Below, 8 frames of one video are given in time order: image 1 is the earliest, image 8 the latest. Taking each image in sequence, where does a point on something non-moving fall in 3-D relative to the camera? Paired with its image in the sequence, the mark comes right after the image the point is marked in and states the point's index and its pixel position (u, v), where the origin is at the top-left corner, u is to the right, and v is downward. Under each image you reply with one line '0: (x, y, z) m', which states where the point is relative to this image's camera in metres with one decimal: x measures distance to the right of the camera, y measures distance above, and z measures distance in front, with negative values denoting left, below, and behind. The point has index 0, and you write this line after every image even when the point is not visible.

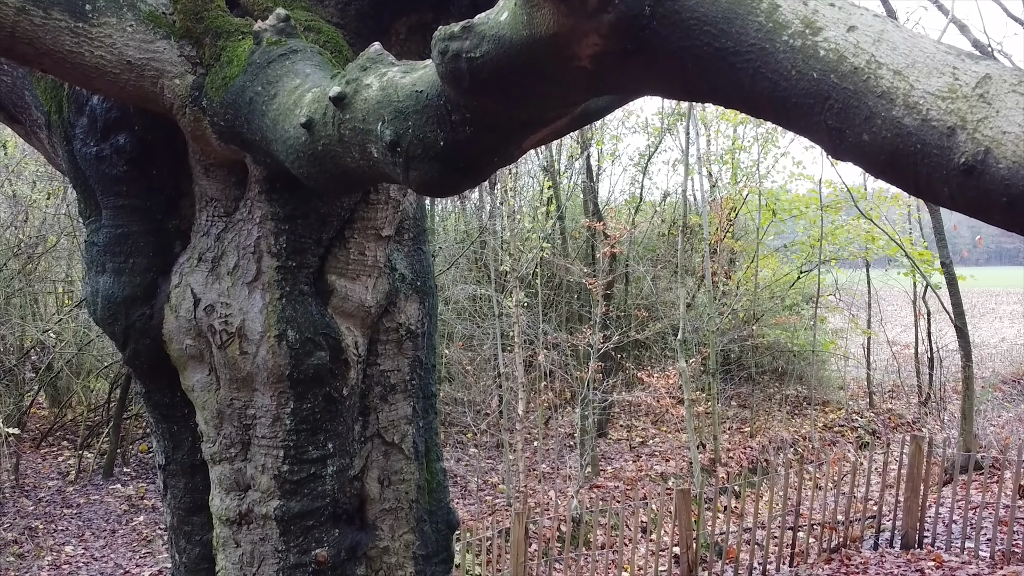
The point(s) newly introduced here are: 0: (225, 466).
0: (-1.0, -0.6, +2.3) m
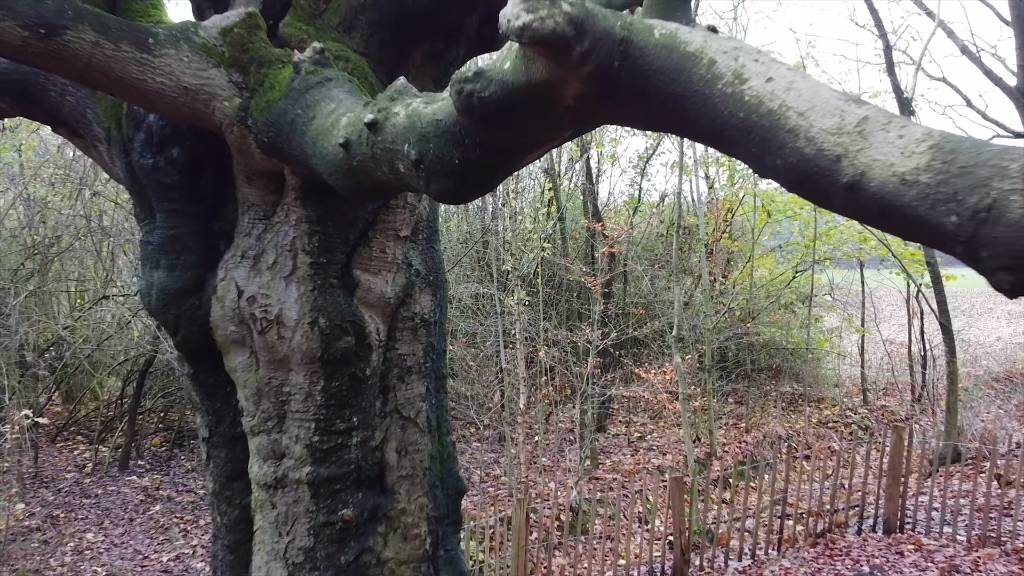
0: (-1.0, -0.6, +2.6) m
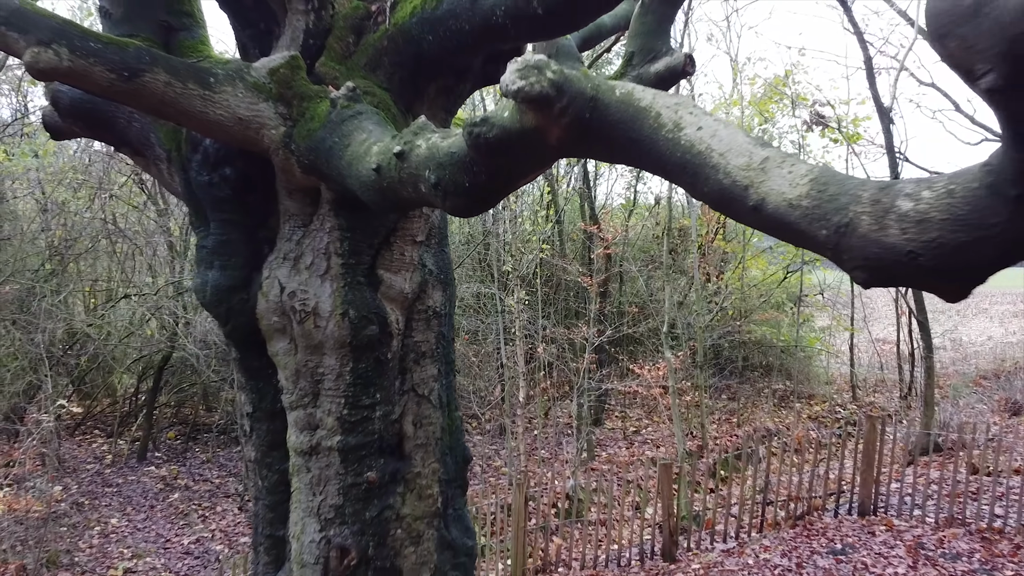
0: (-1.0, -0.6, +3.1) m
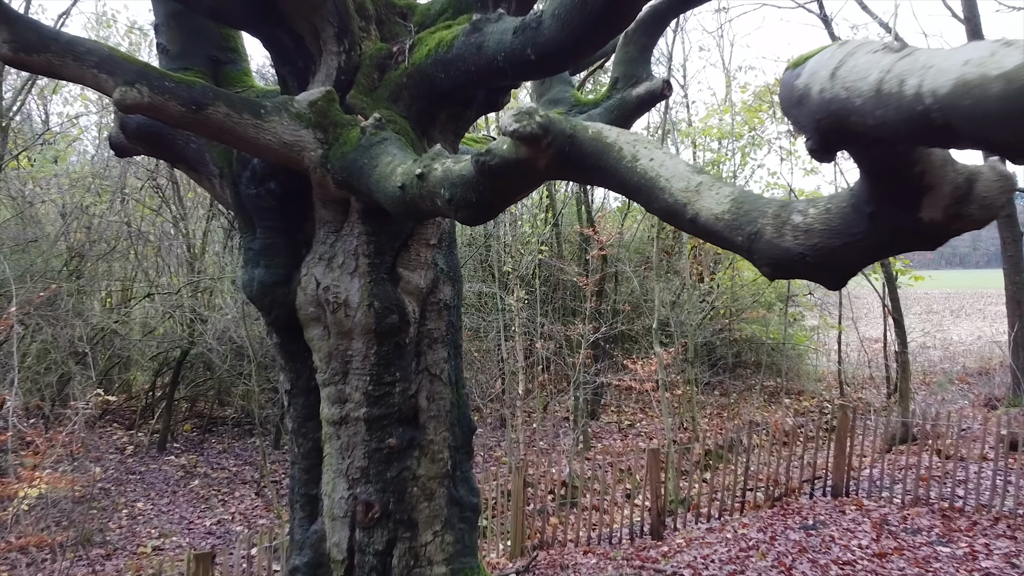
0: (-1.0, -0.6, +3.7) m
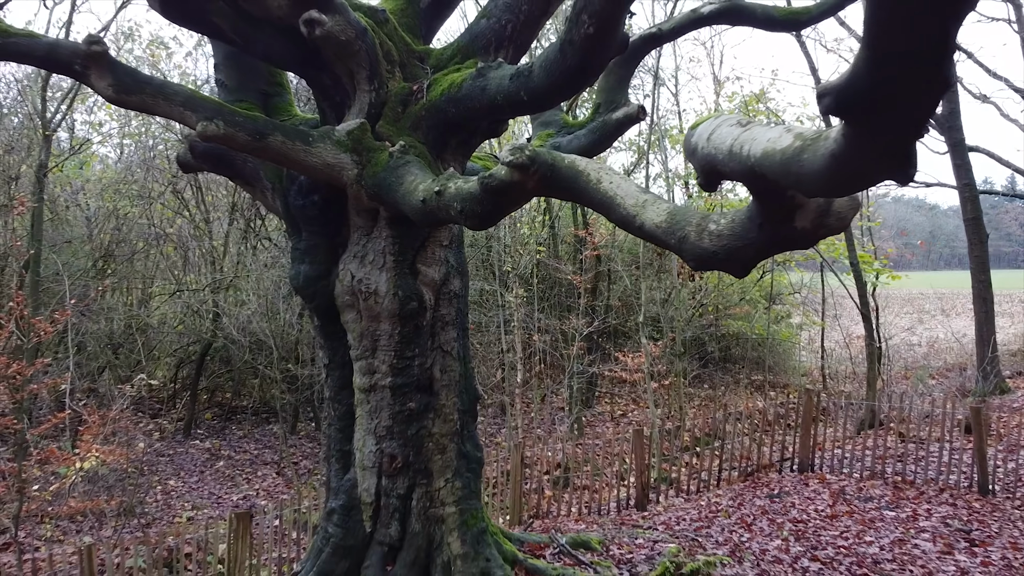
0: (-1.1, -0.5, +4.6) m
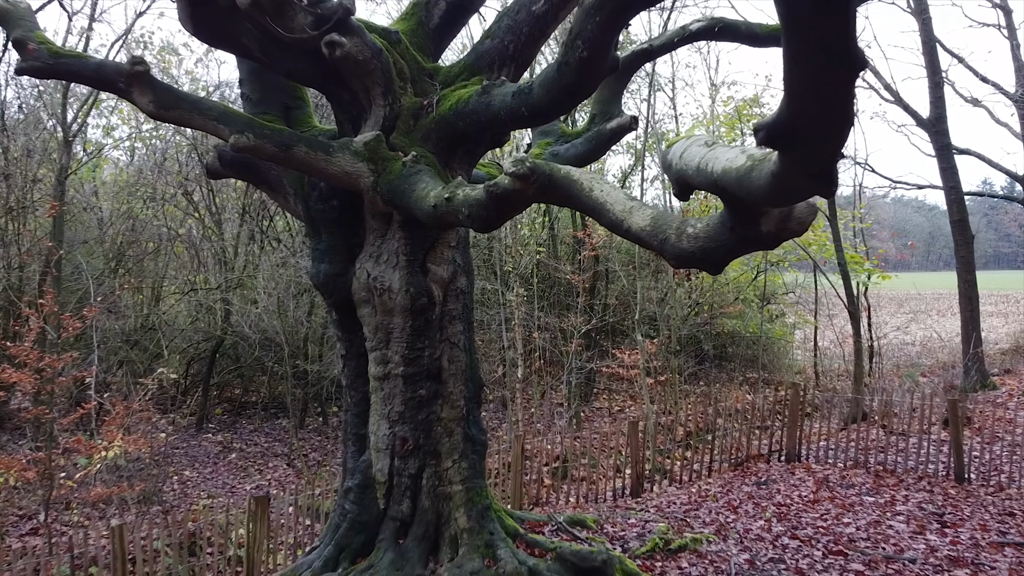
0: (-1.1, -0.5, +5.0) m
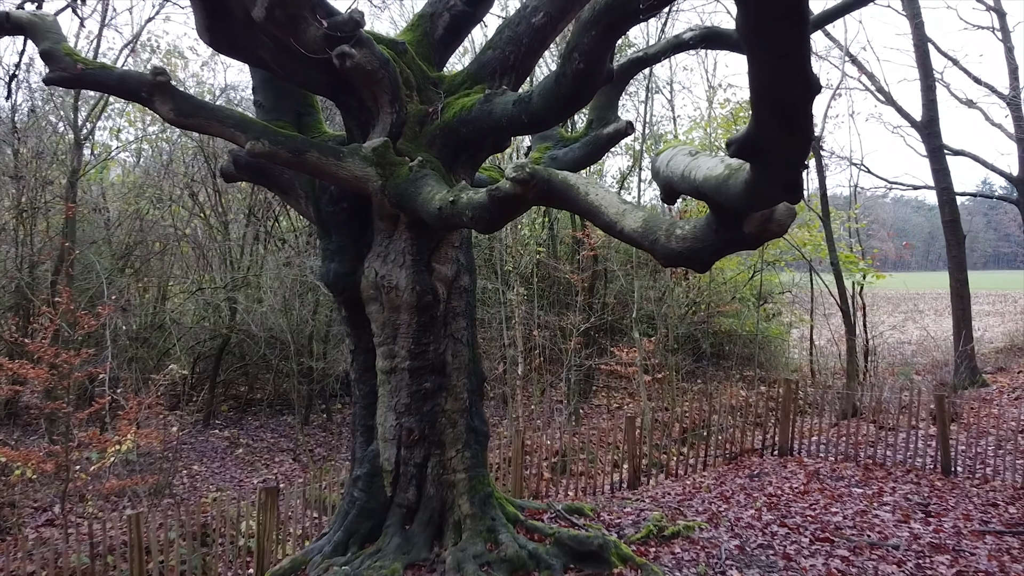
0: (-1.0, -0.5, +5.3) m
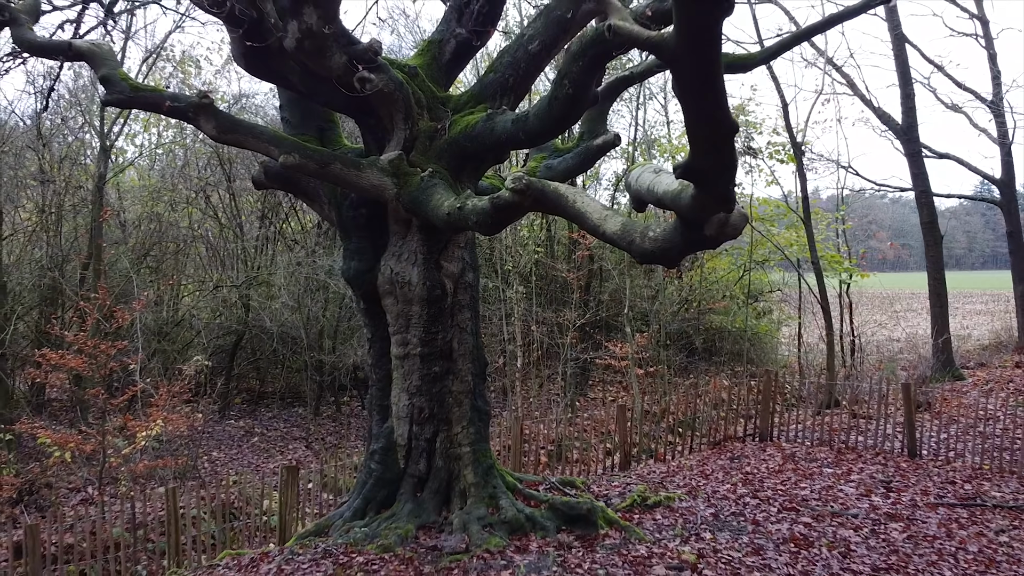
0: (-1.1, -0.4, +6.0) m
